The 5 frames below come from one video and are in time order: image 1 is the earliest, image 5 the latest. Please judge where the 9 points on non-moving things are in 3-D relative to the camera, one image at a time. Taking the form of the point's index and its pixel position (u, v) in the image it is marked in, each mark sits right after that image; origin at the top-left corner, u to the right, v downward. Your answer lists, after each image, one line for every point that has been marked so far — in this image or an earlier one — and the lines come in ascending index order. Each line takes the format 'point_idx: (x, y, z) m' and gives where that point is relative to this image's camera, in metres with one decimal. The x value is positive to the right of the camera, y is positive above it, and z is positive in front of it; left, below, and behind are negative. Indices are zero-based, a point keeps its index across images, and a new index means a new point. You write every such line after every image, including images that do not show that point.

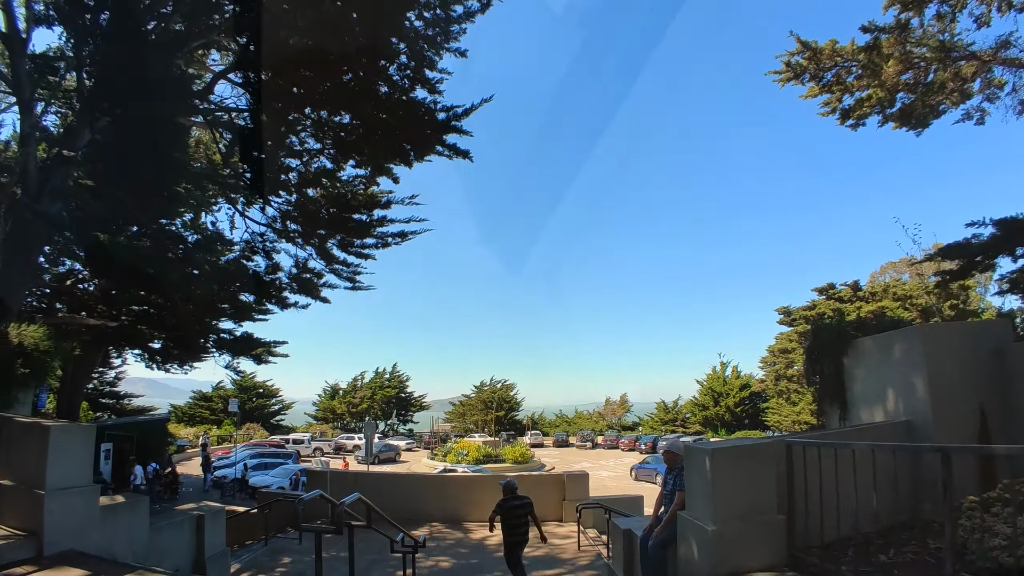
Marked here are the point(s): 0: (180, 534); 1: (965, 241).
0: (-4.1, -3.1, +6.5) m
1: (+6.0, +0.6, +7.0) m
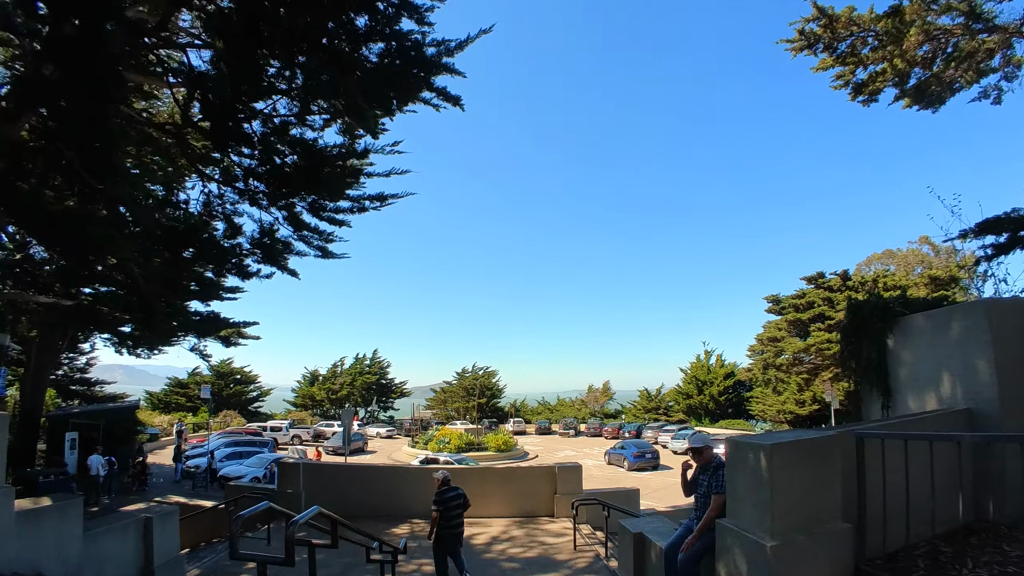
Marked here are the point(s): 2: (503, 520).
0: (-4.2, -2.7, +5.6) m
1: (+6.0, +0.9, +6.4) m
2: (-0.2, -4.1, +9.1) m
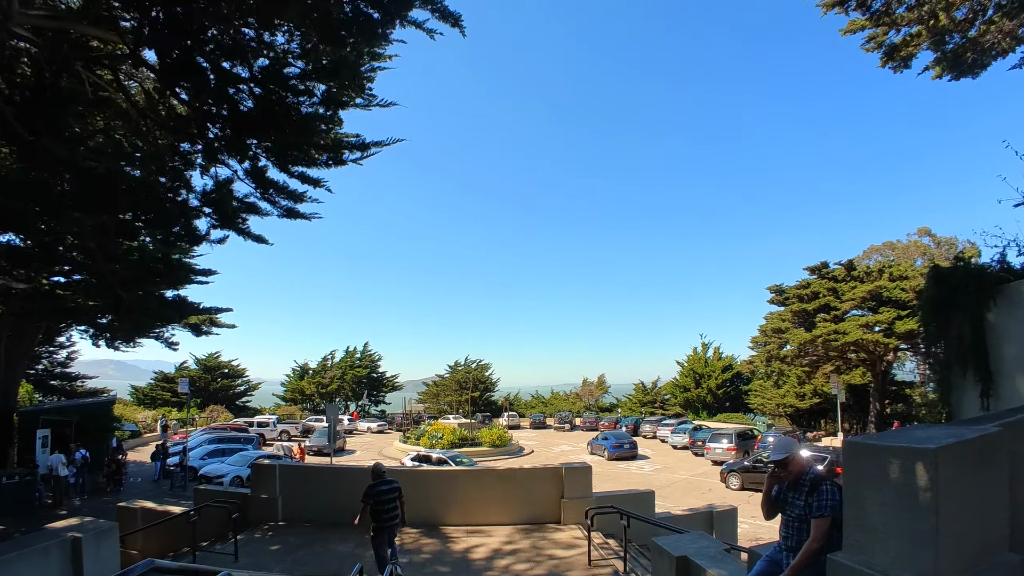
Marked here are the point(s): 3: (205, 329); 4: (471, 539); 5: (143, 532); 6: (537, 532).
0: (-4.1, -2.4, +4.6) m
1: (+6.1, +1.2, +5.4) m
2: (-0.1, -3.7, +8.1) m
3: (-9.0, -1.2, +15.5) m
4: (-0.6, -3.6, +7.5) m
5: (-6.6, -4.4, +9.4) m
6: (+0.4, -3.7, +7.9) m
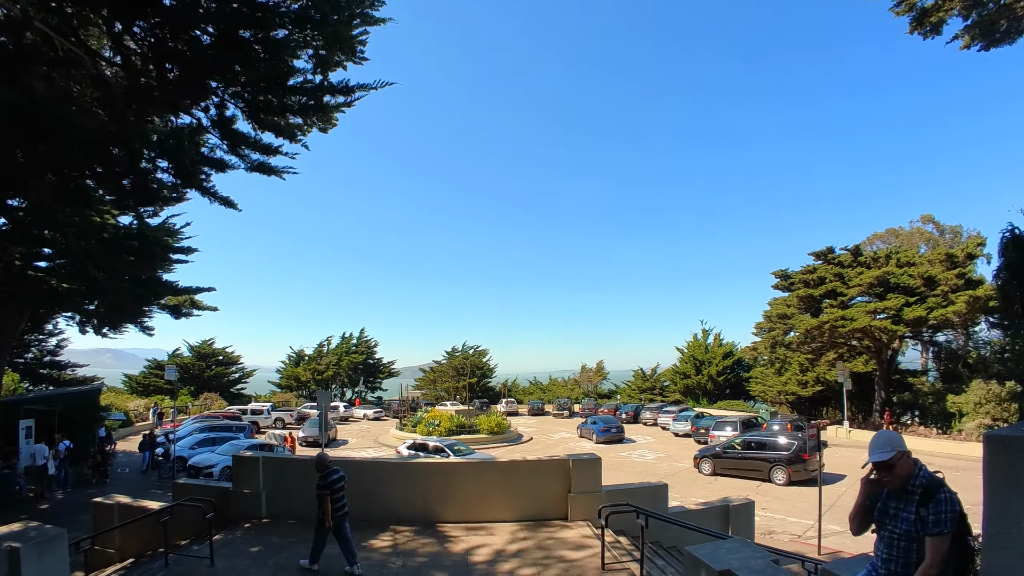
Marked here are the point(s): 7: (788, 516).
0: (-4.0, -2.2, +3.9) m
1: (+6.1, +1.5, +4.7) m
2: (-0.1, -3.4, +7.5) m
3: (-9.0, -0.7, +14.7) m
4: (-0.6, -3.3, +6.9) m
5: (-6.6, -4.0, +8.8) m
6: (+0.4, -3.4, +7.3) m
7: (+6.2, -5.1, +11.7) m
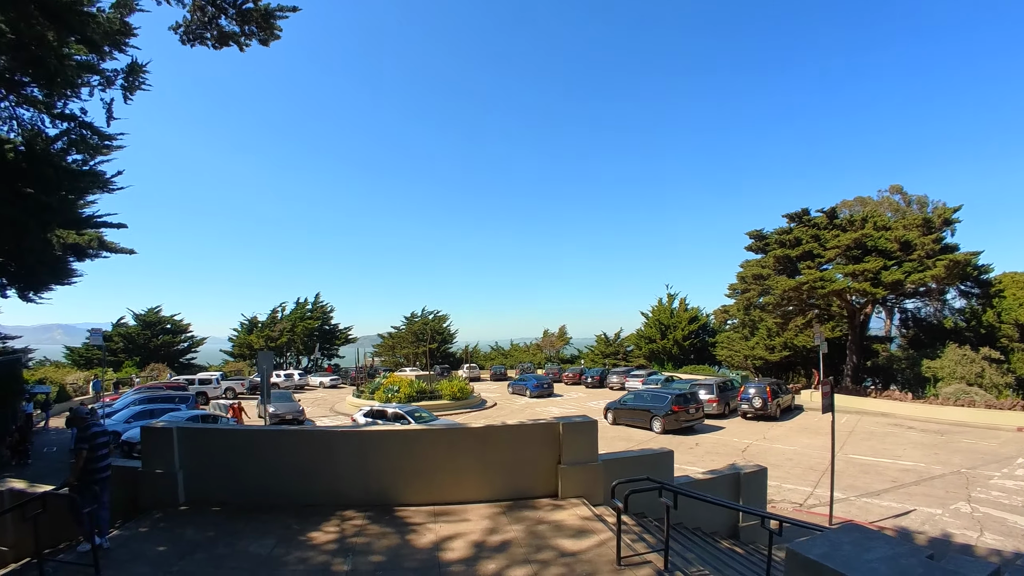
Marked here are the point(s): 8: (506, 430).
0: (-4.0, -1.6, +2.2) m
1: (+6.1, +2.1, +3.6) m
2: (-0.3, -2.6, +6.2) m
3: (-9.7, +0.5, +12.6) m
4: (-0.7, -2.5, +5.5) m
5: (-6.9, -3.1, +7.0) m
6: (+0.2, -2.5, +6.0) m
7: (+5.7, -4.0, +10.9) m
8: (0.0, -1.7, +6.3) m
